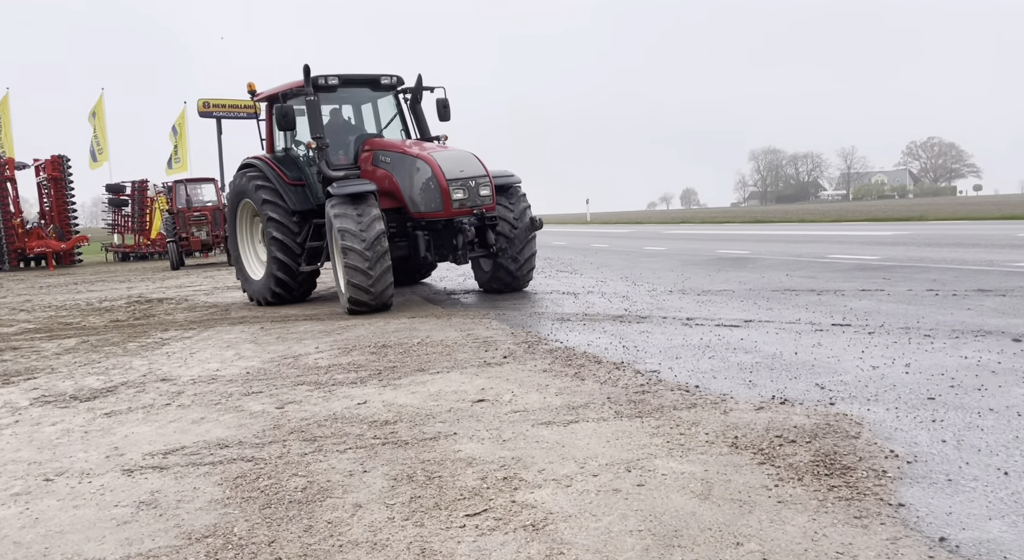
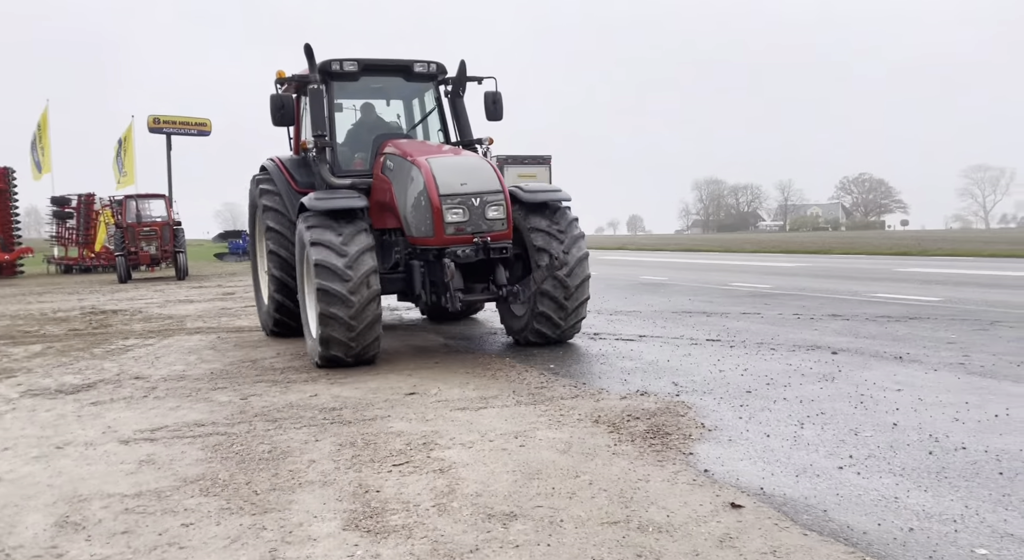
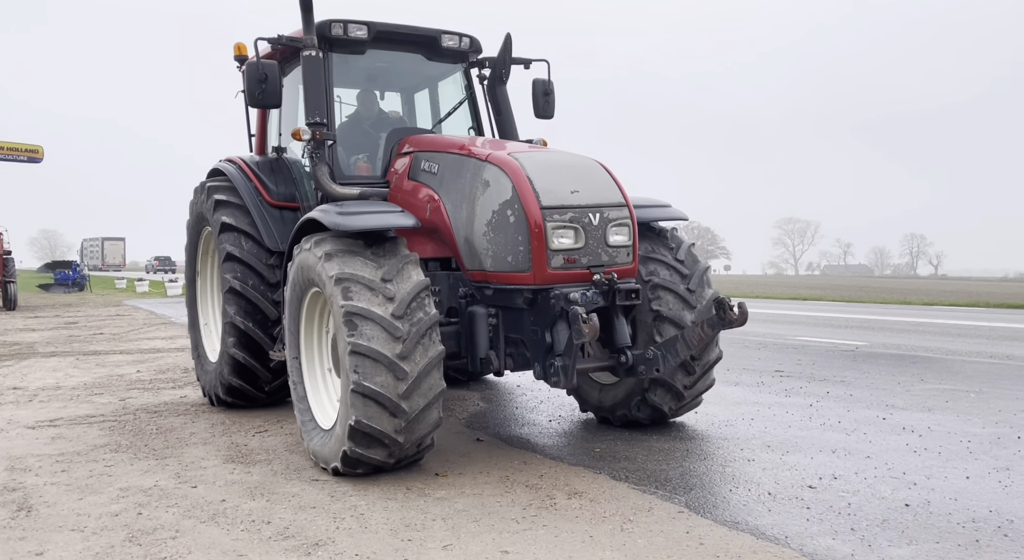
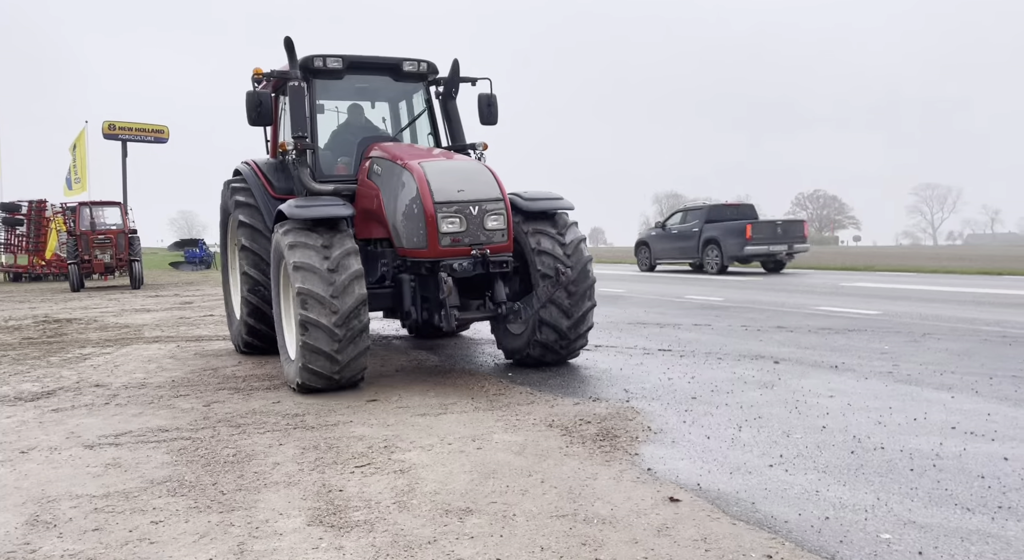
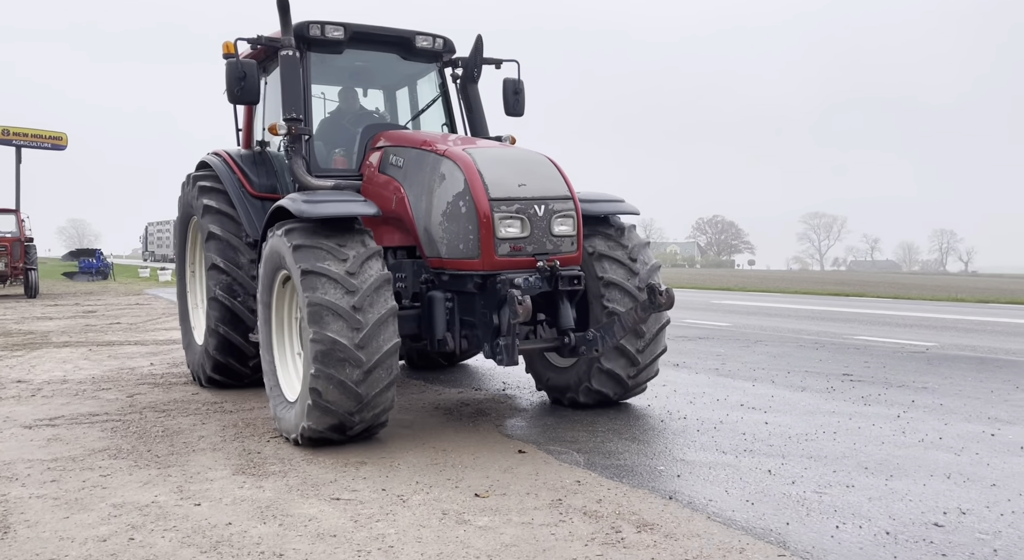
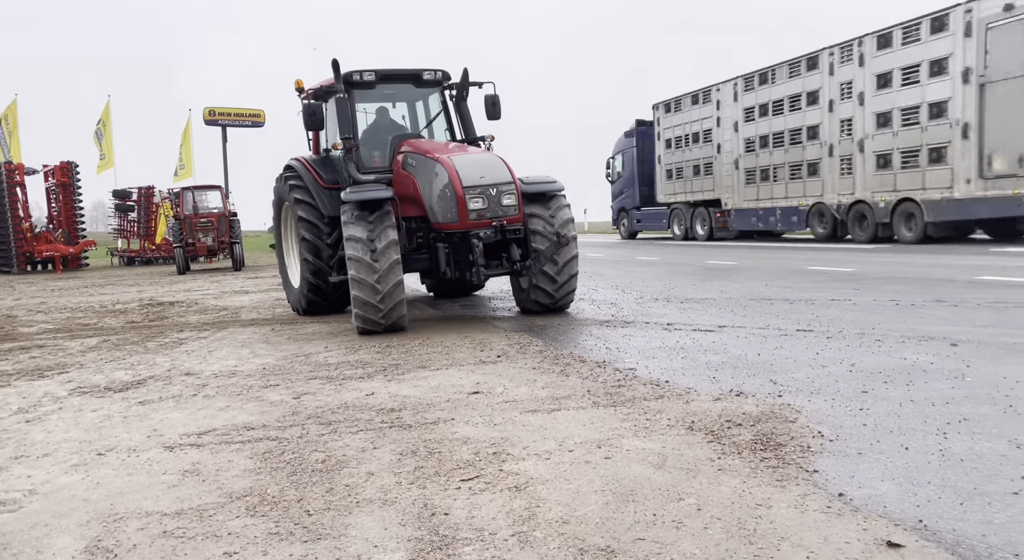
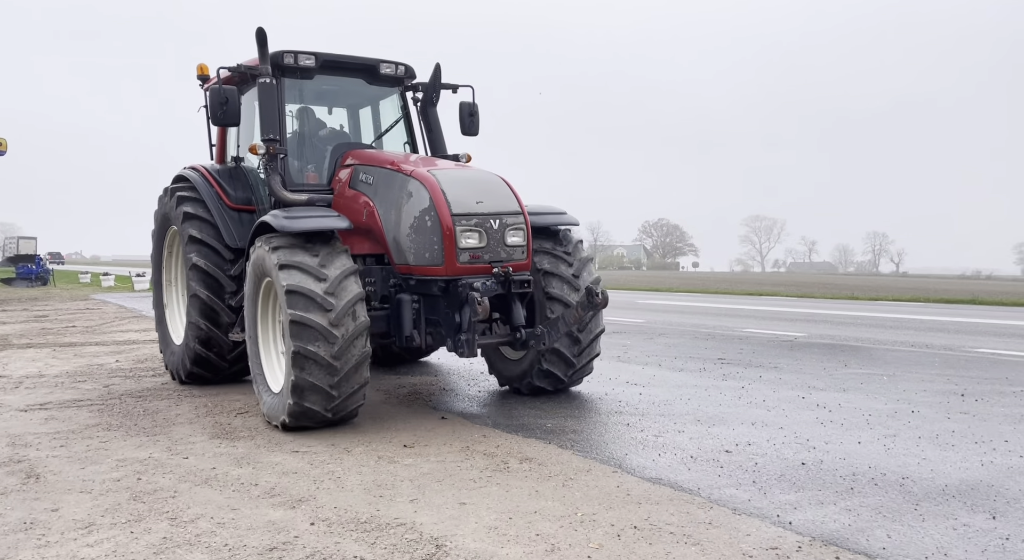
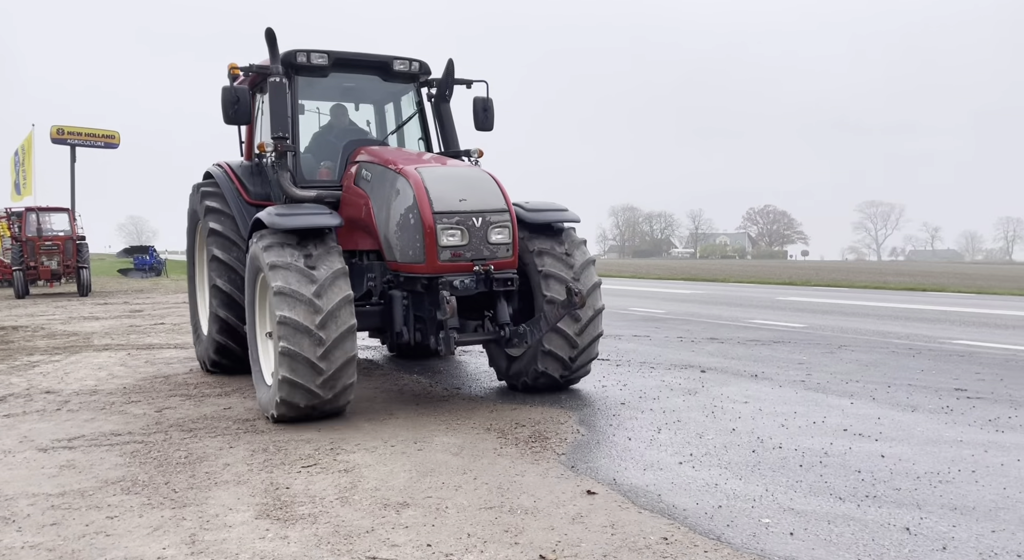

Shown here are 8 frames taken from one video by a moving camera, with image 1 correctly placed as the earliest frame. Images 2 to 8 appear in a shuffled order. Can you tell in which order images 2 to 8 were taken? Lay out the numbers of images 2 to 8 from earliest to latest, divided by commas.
6, 2, 4, 8, 5, 3, 7
